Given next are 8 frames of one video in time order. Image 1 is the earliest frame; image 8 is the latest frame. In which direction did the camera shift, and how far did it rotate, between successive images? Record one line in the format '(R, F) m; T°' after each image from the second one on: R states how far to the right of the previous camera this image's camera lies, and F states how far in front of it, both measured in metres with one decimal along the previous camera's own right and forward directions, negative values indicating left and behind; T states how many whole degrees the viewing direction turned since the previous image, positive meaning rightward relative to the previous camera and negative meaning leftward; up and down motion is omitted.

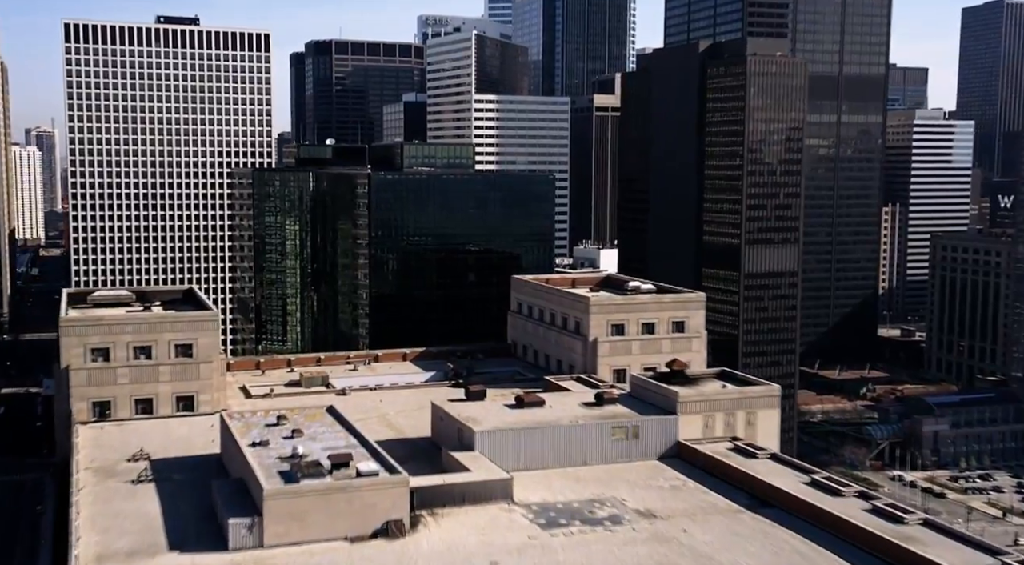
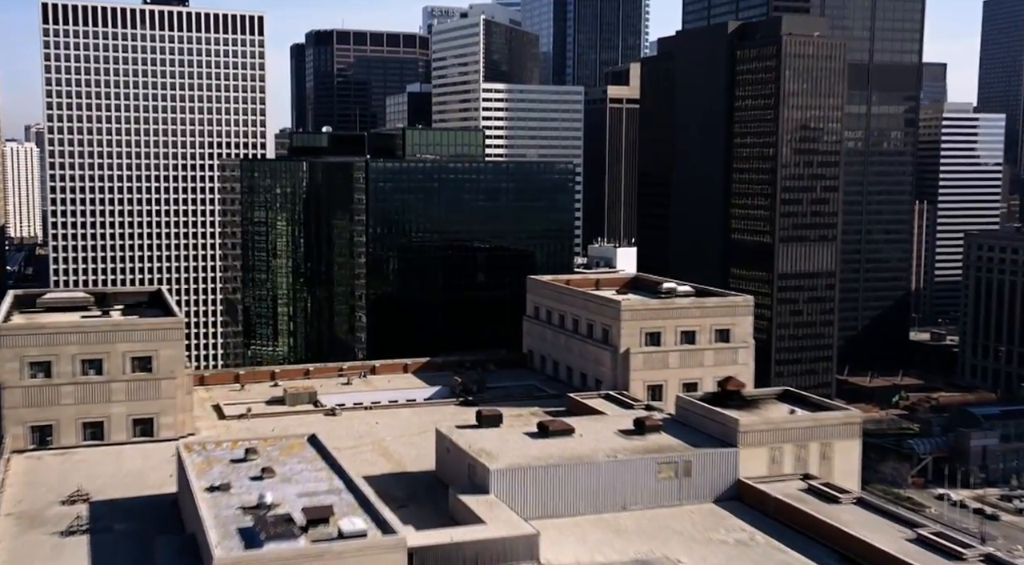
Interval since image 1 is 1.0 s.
(-1.1, +16.2) m; 0°
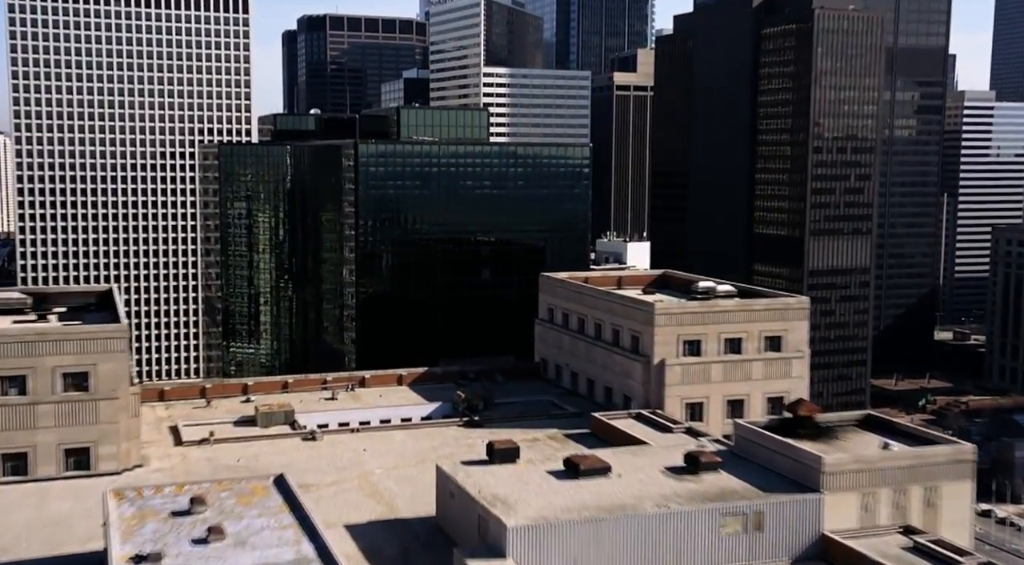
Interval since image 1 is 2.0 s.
(-1.2, +15.5) m; 0°
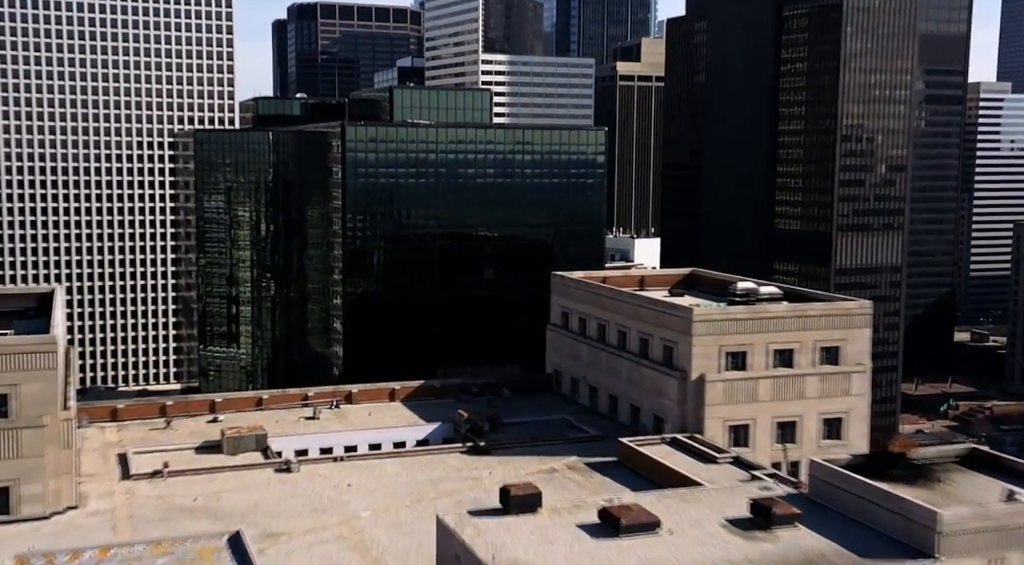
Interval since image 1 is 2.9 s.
(-1.1, +12.9) m; 0°
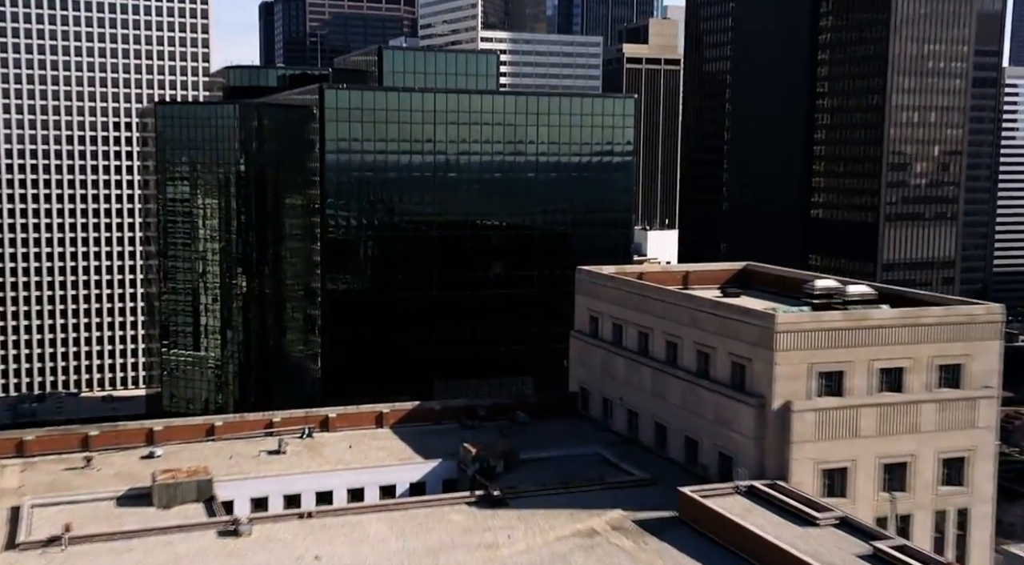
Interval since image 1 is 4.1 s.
(-1.5, +17.3) m; 0°
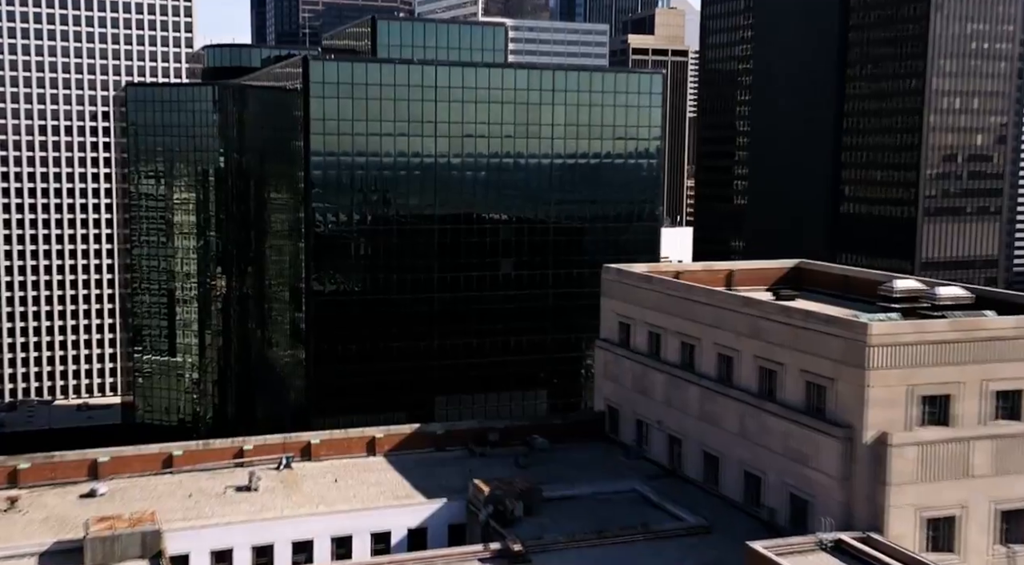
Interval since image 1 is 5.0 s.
(-1.1, +11.0) m; 0°
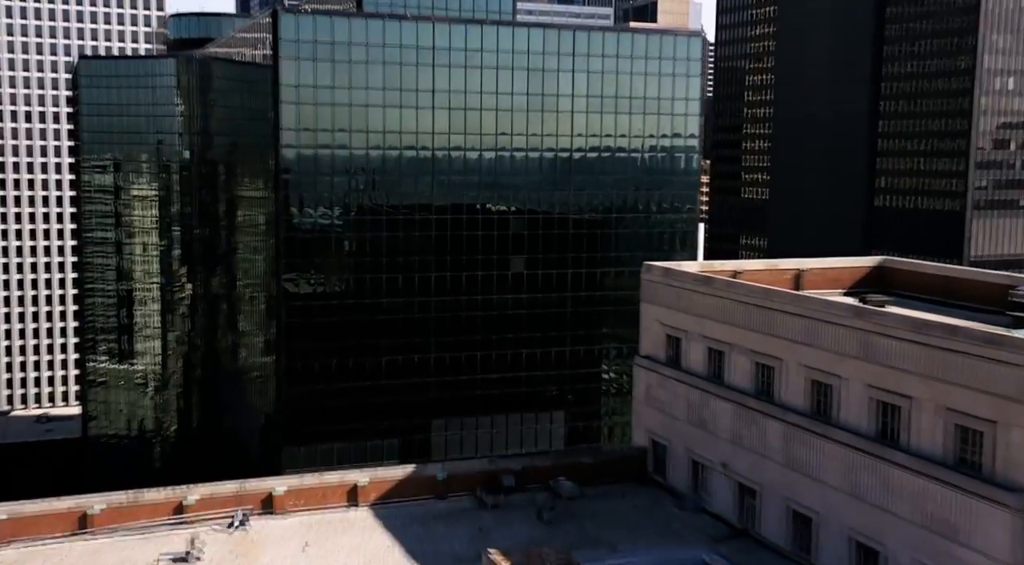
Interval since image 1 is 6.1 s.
(-1.3, +12.9) m; +1°
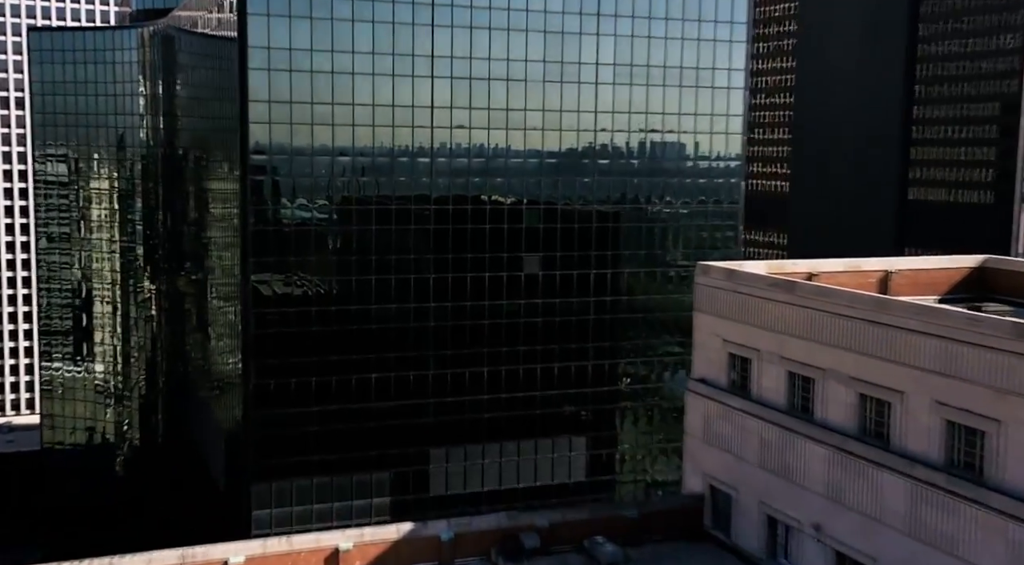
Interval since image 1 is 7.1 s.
(-1.2, +10.4) m; +1°
